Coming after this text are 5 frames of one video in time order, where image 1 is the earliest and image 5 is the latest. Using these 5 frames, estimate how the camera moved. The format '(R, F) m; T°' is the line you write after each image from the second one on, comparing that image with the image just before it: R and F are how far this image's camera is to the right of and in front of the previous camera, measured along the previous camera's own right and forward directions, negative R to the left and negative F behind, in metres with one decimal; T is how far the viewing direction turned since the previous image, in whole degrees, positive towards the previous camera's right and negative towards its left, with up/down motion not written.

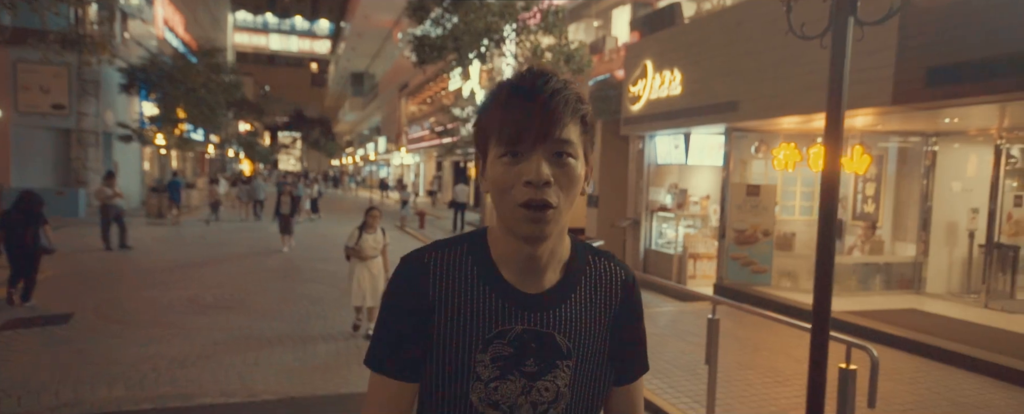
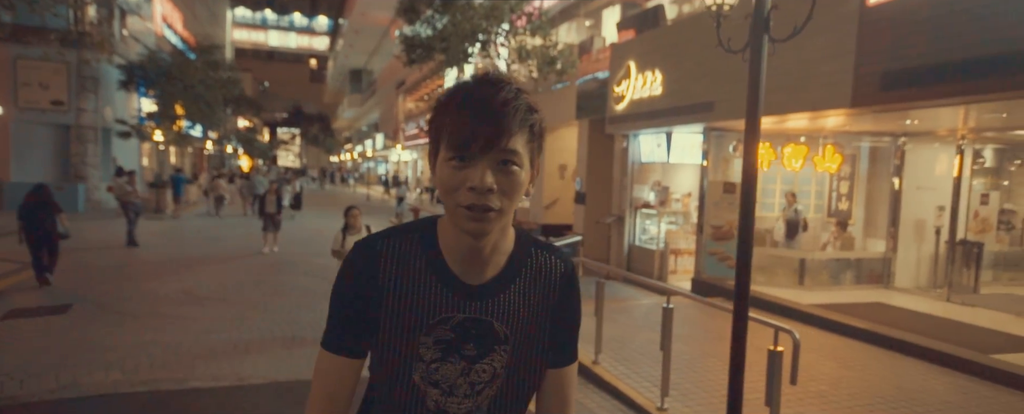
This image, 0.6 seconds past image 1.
(+0.3, -0.3) m; 0°
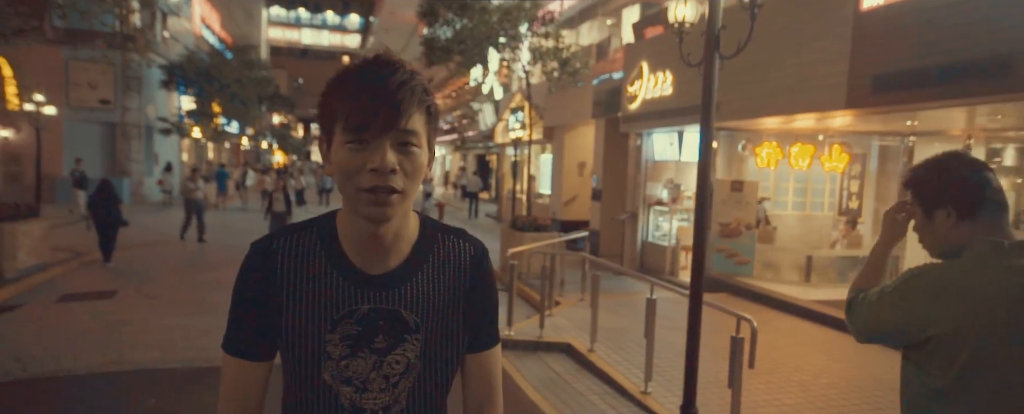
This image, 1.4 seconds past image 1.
(+0.3, -0.4) m; -3°
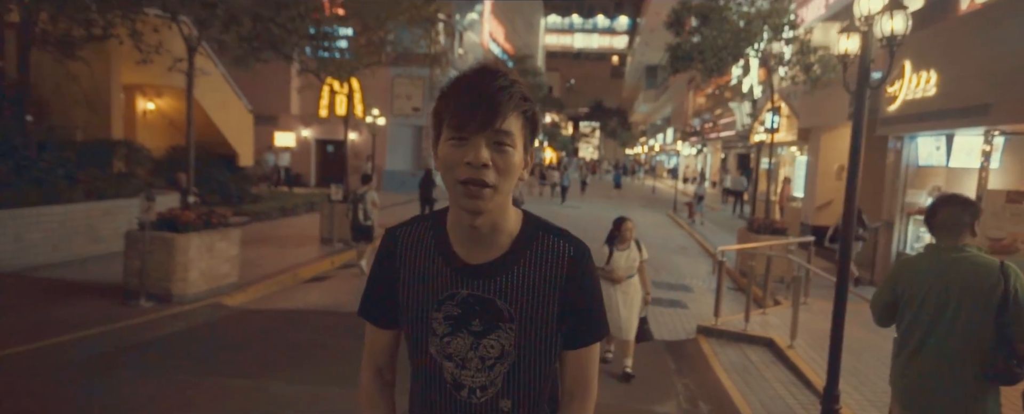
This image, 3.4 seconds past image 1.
(+0.8, -1.5) m; -27°
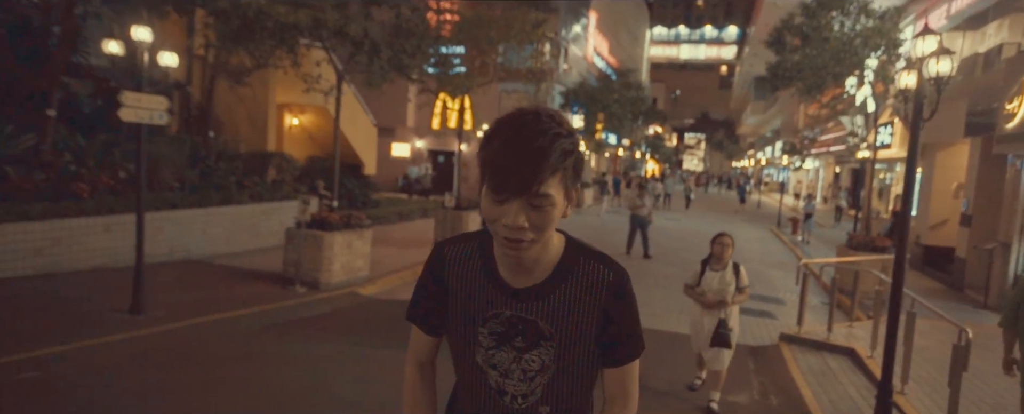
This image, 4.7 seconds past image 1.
(+0.1, -1.2) m; -11°
